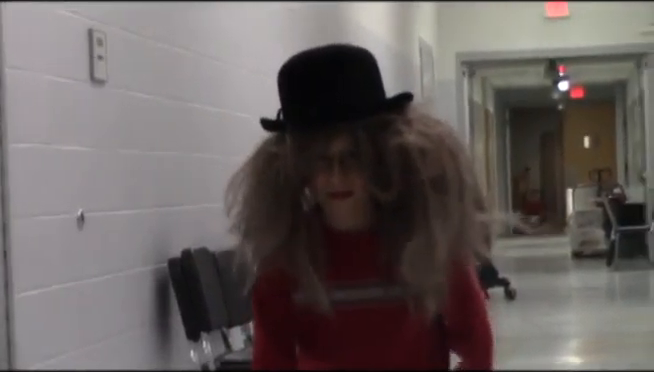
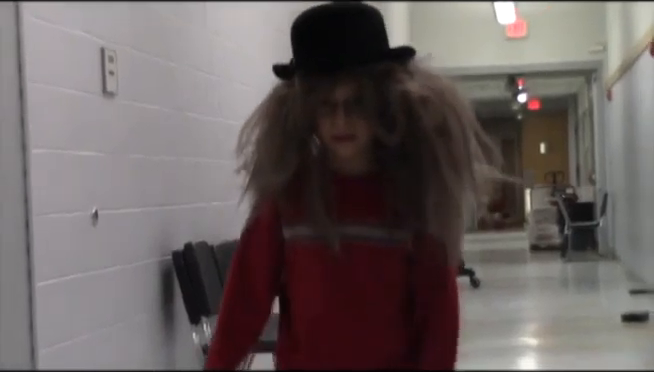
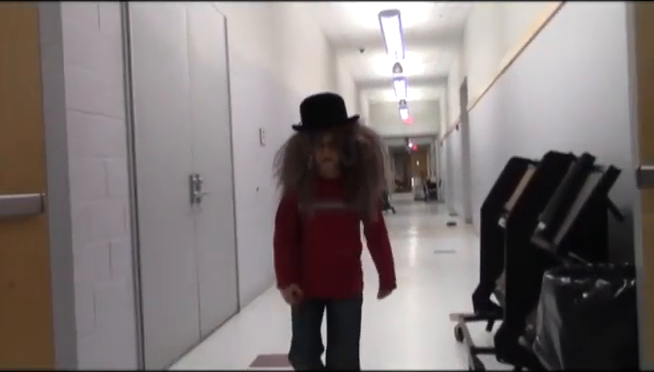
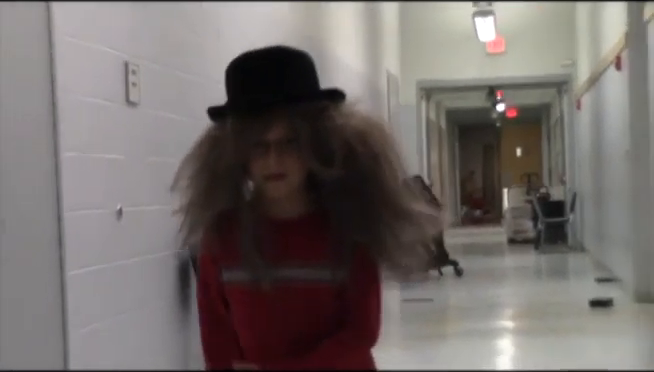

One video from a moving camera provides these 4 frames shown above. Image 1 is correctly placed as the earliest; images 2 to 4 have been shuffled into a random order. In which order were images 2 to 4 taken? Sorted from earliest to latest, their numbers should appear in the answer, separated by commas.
2, 4, 3
